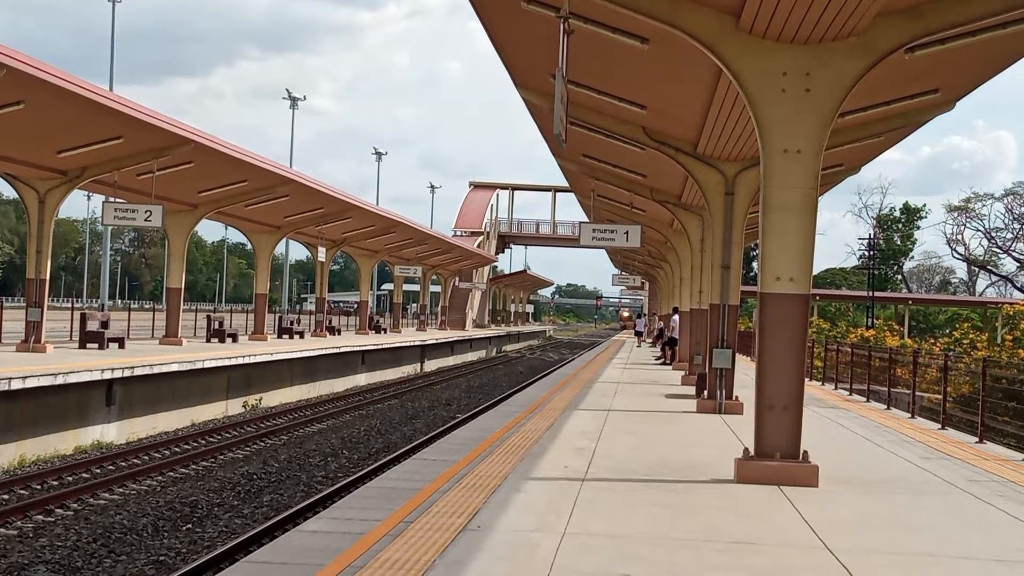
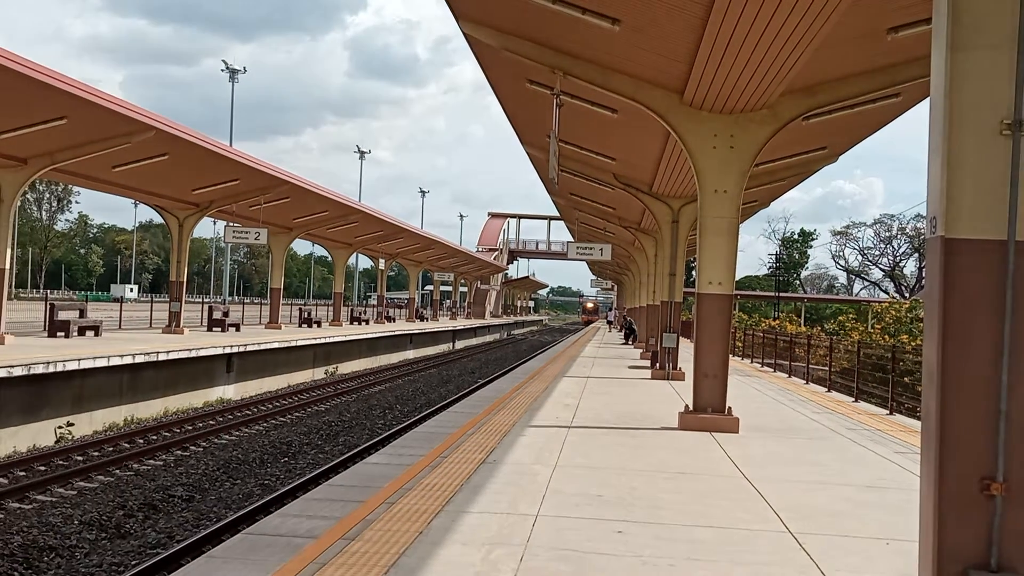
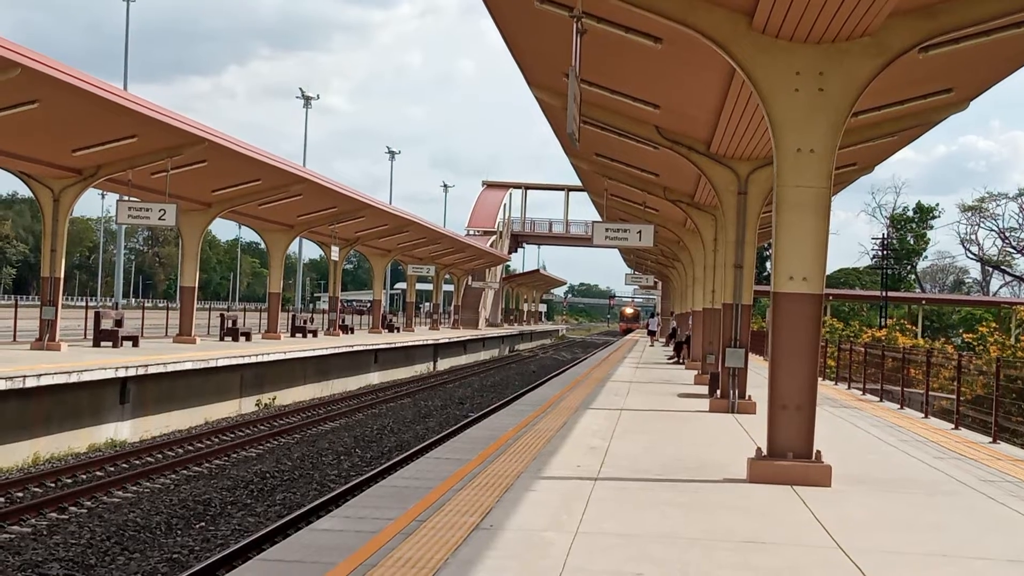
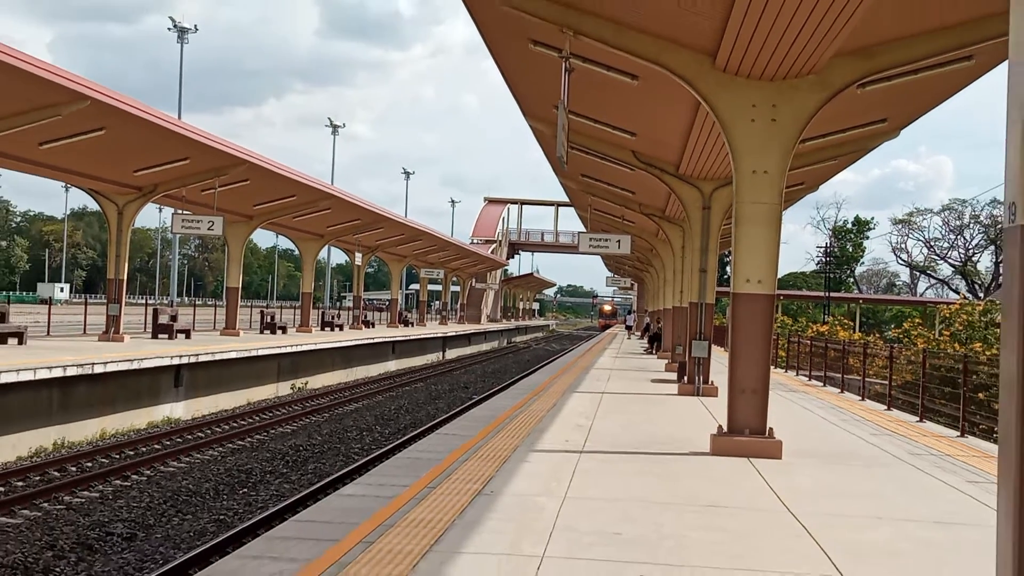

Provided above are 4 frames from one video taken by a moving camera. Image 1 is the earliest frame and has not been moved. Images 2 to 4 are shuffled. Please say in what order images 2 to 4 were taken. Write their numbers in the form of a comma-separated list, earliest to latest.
3, 4, 2
